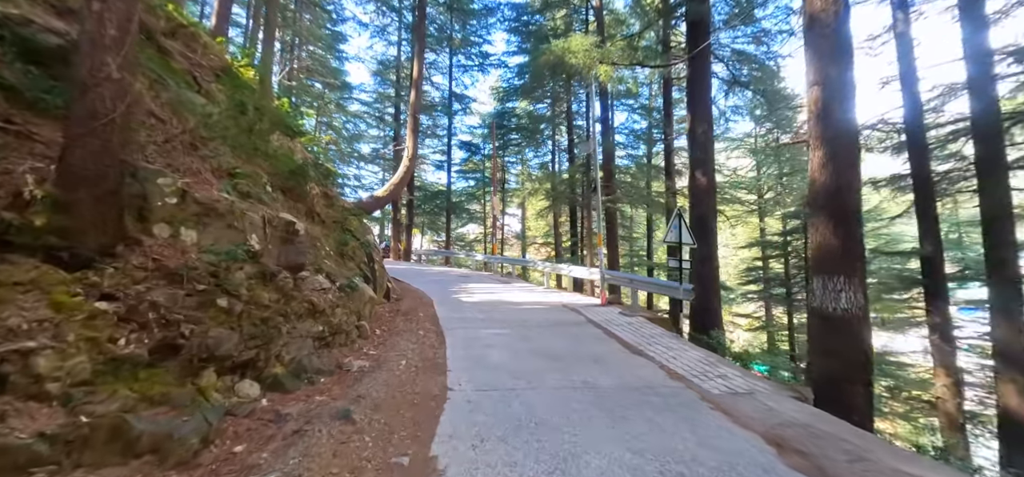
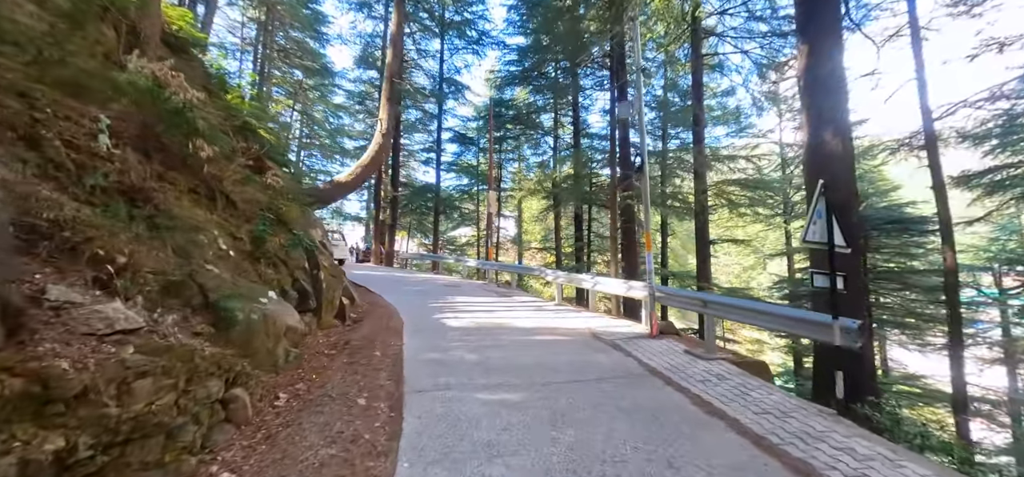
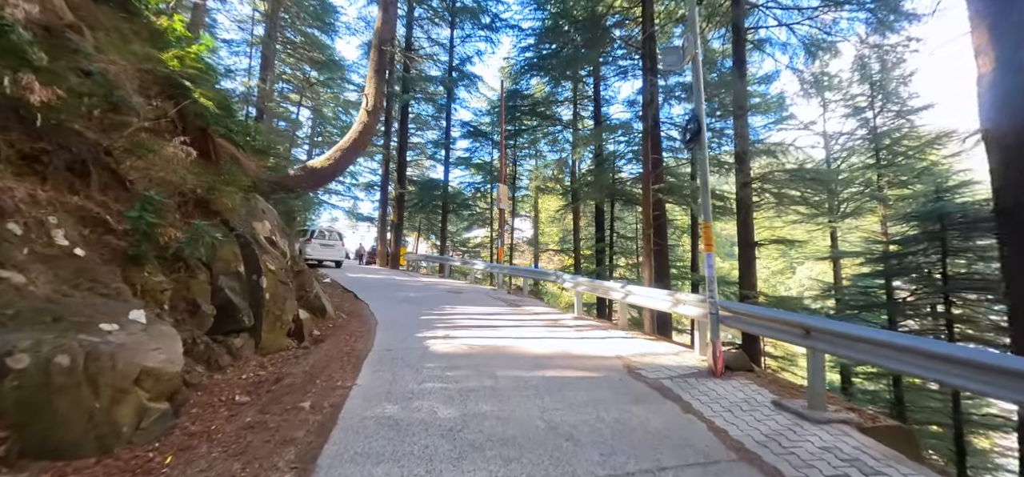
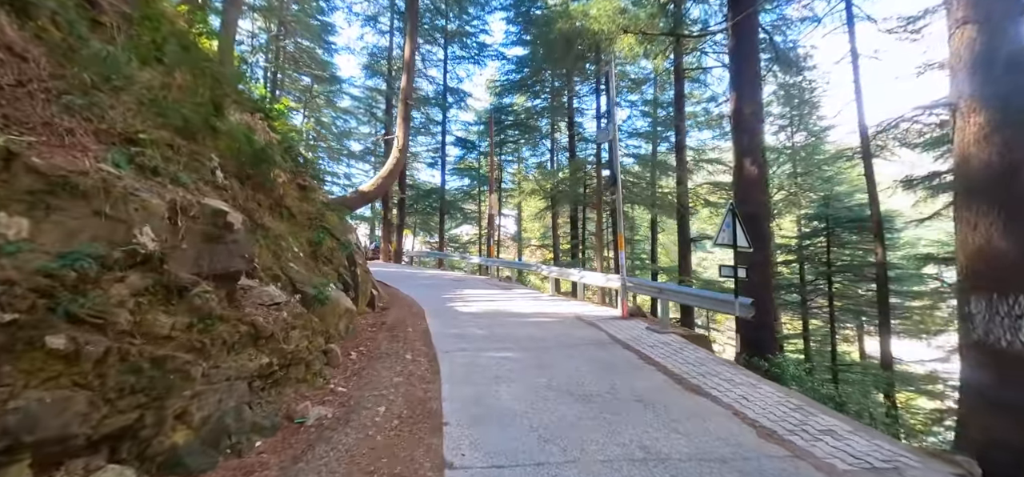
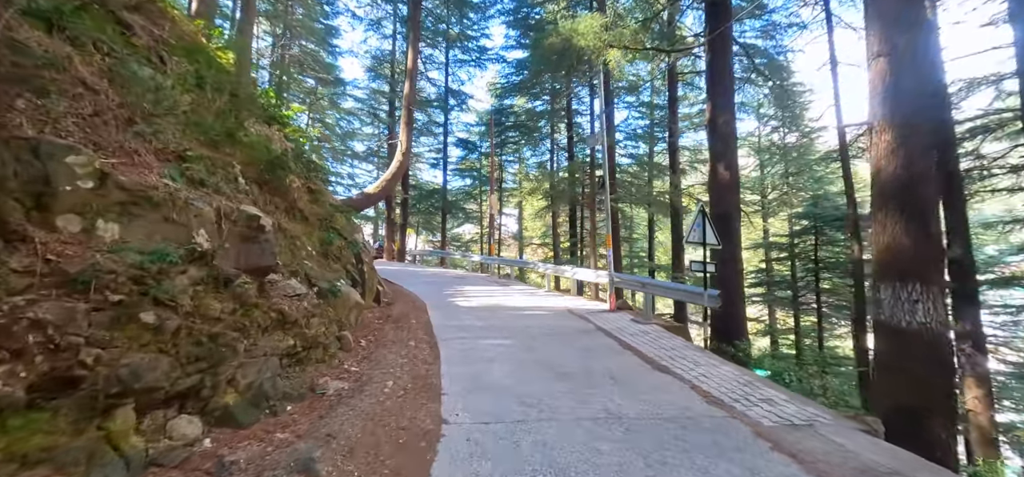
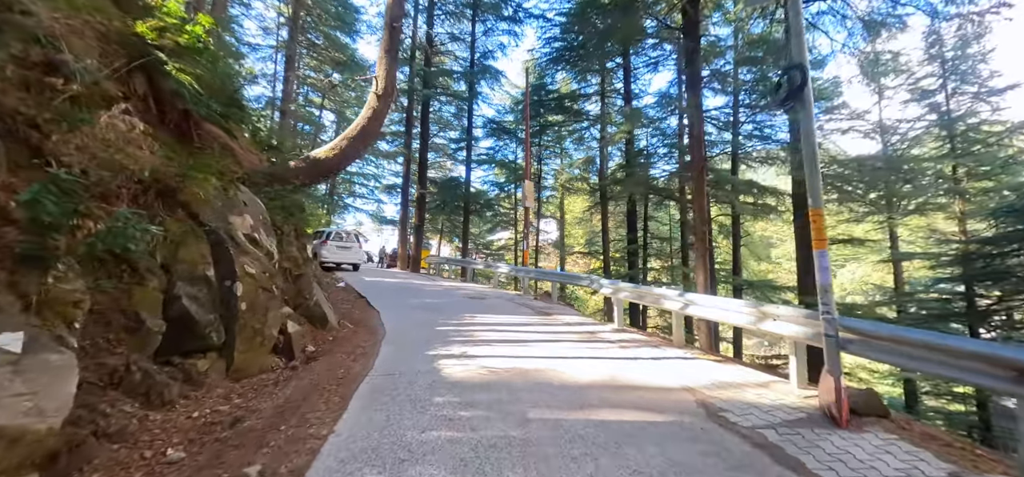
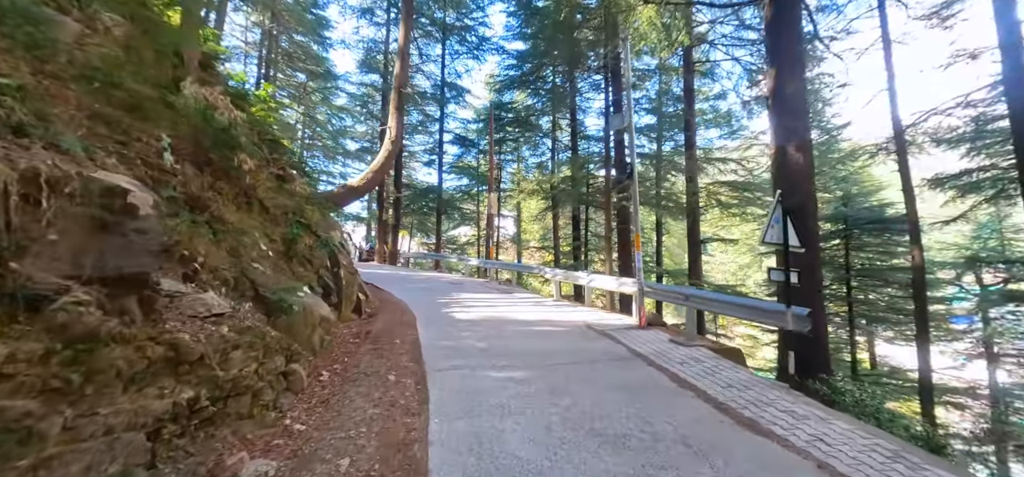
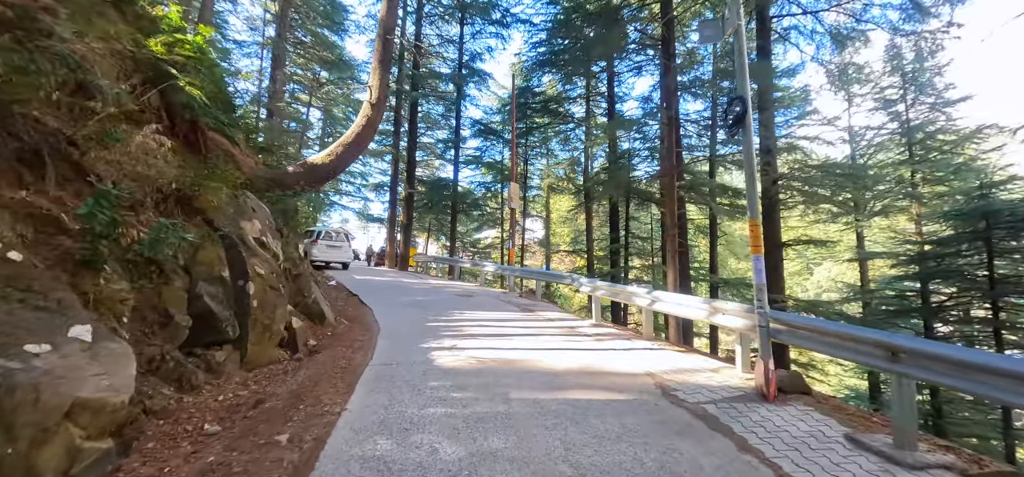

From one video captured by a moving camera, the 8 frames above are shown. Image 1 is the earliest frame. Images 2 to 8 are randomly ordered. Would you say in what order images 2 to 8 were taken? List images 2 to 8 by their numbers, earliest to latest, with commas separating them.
5, 4, 7, 2, 3, 8, 6
